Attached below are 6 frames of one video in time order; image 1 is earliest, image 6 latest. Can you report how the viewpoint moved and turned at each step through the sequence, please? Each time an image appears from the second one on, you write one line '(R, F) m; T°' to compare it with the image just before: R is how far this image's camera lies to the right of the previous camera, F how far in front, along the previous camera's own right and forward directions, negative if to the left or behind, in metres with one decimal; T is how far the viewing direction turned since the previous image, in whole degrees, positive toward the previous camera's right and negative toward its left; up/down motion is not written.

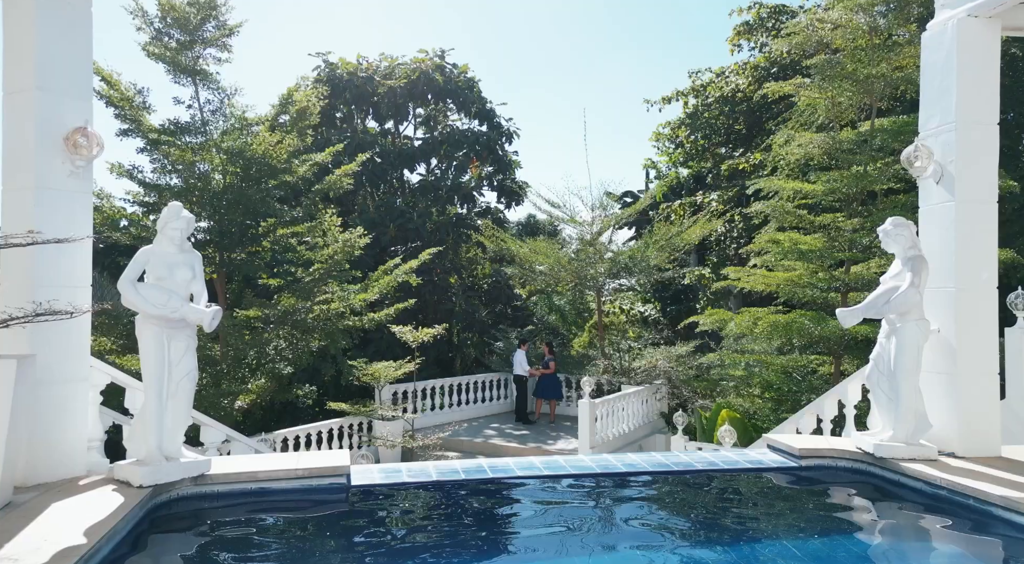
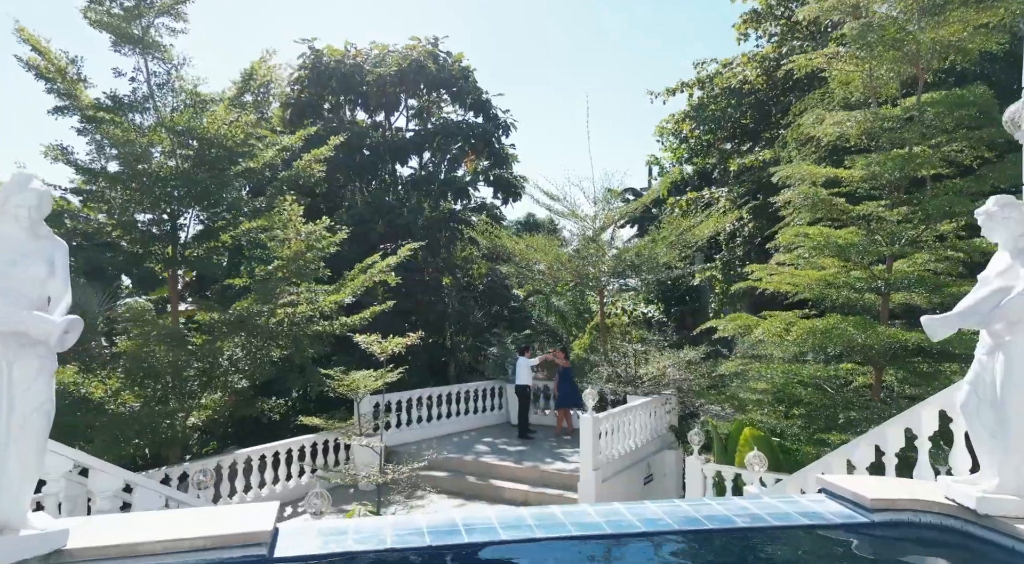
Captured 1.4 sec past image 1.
(+0.1, +1.2) m; 0°
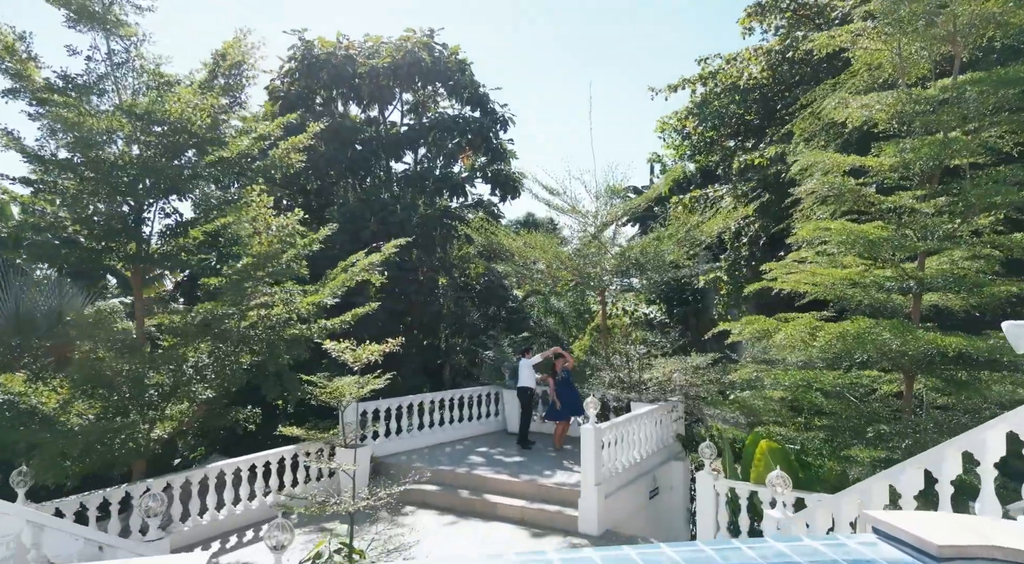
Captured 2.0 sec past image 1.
(+0.1, +0.7) m; 0°
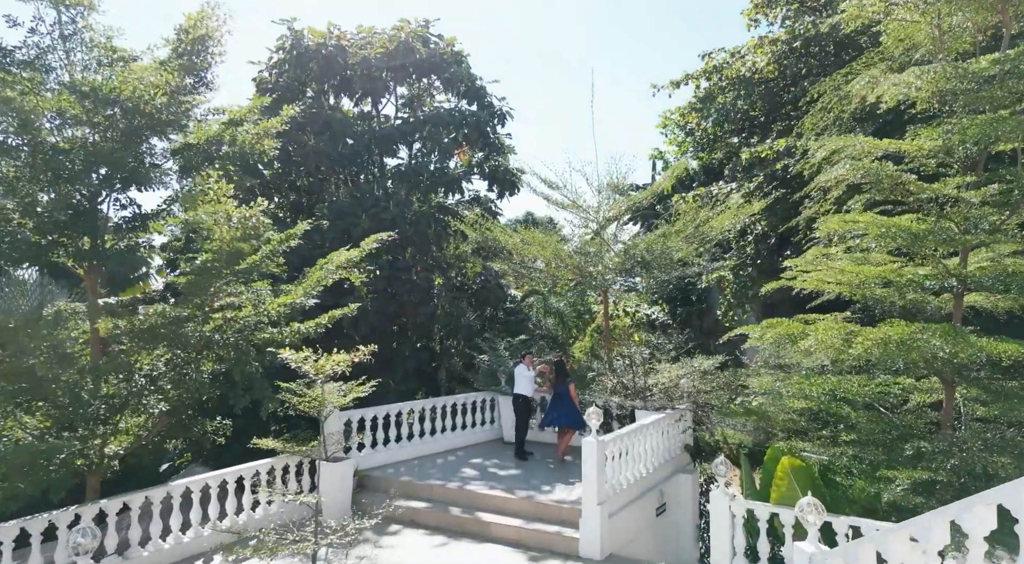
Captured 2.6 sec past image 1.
(+0.1, +0.8) m; 0°
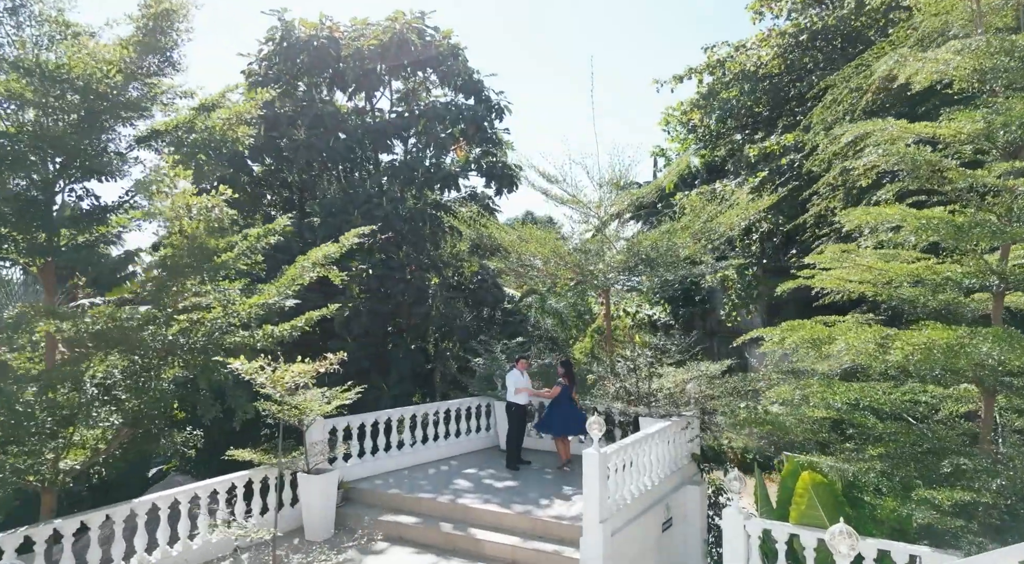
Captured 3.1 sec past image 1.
(+0.1, +0.6) m; 0°
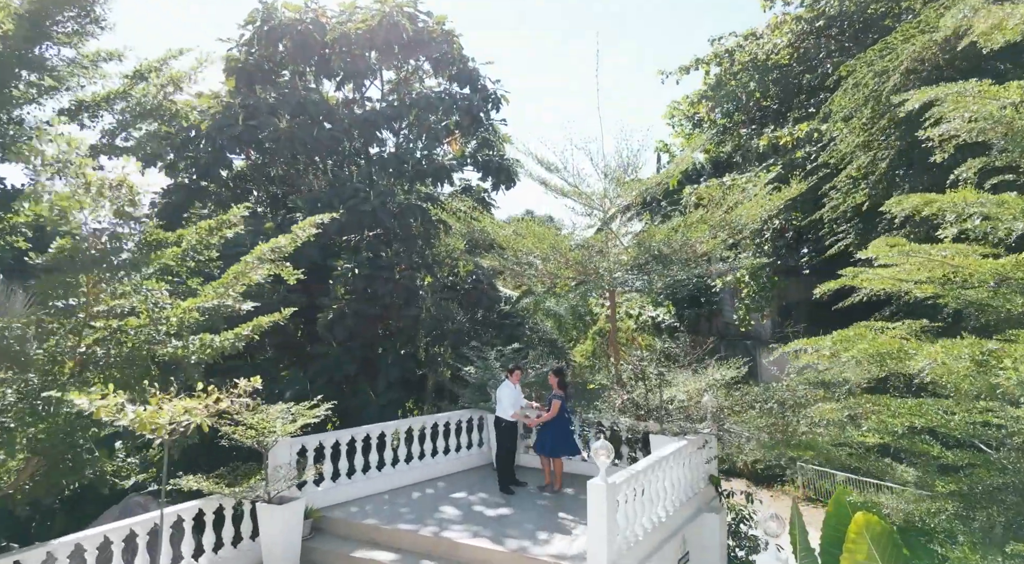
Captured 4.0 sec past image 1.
(+0.1, +1.1) m; 0°
